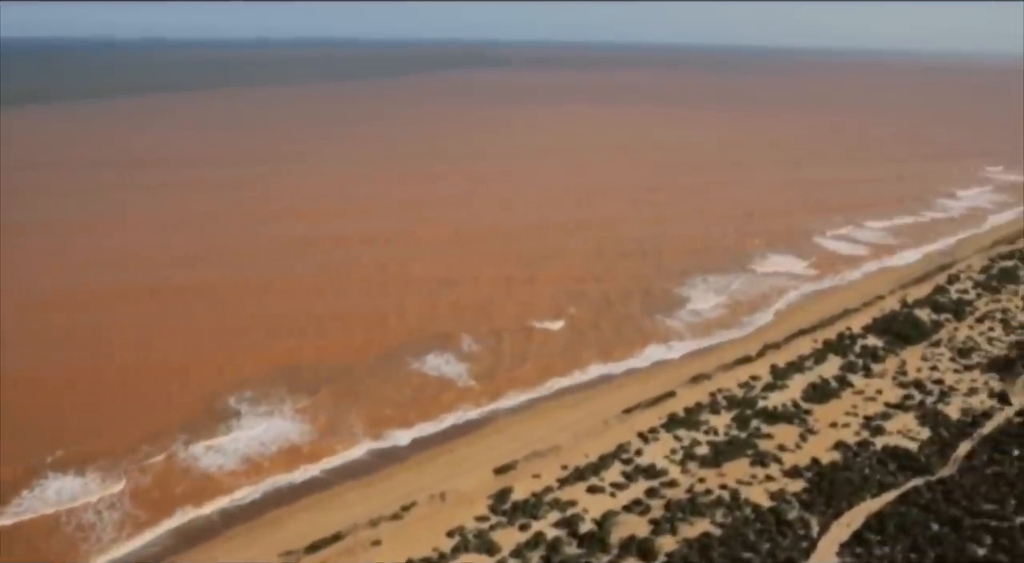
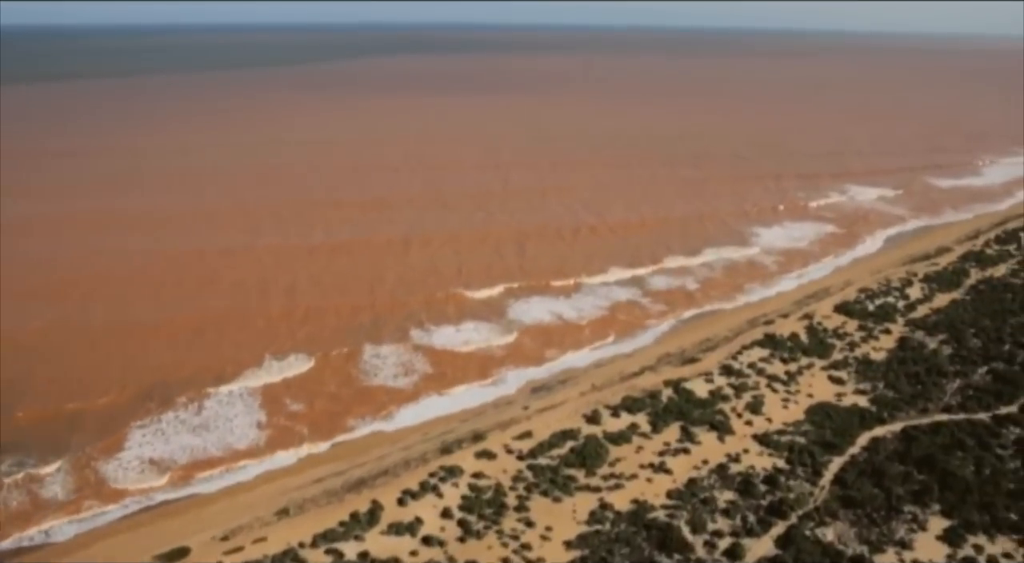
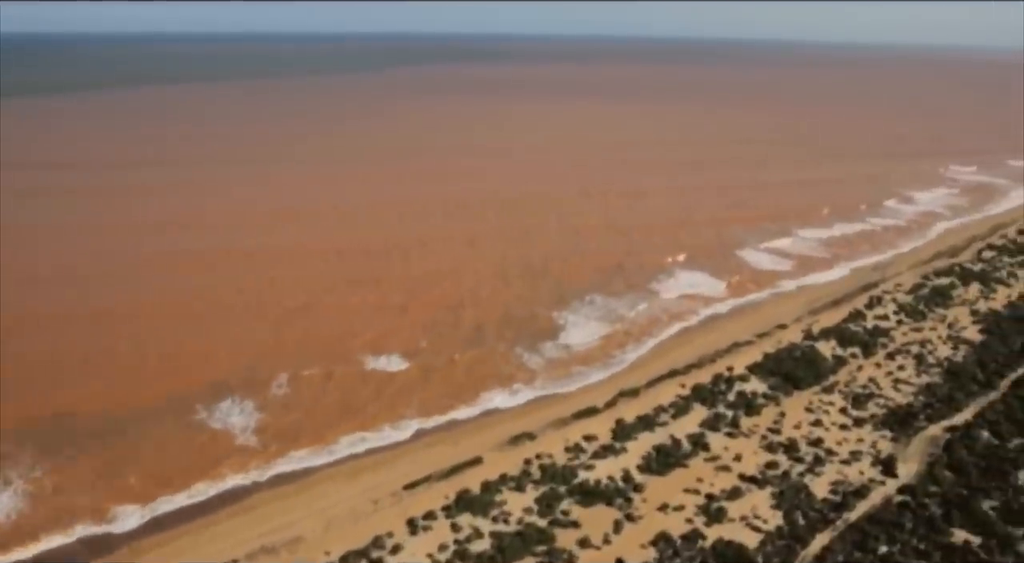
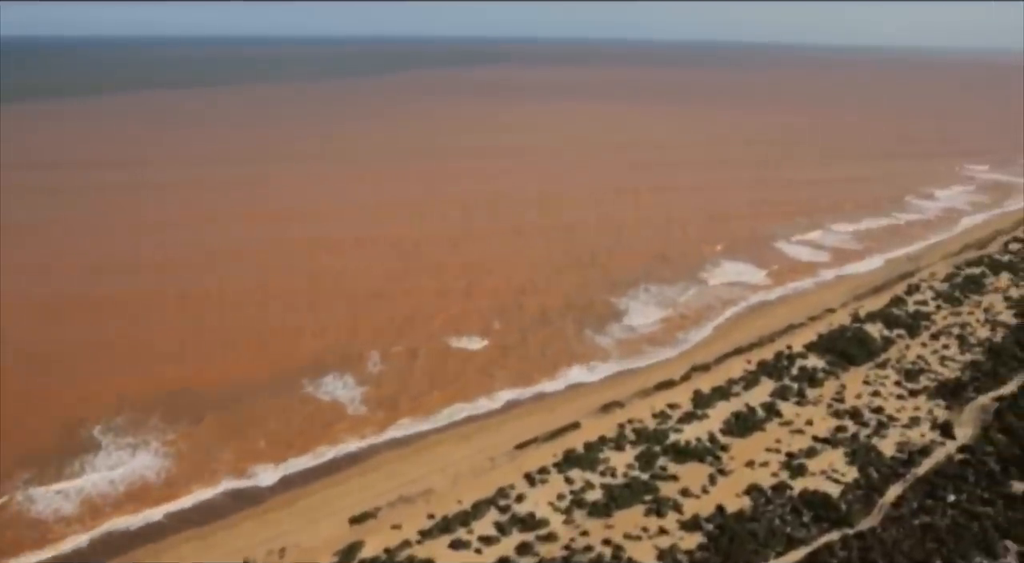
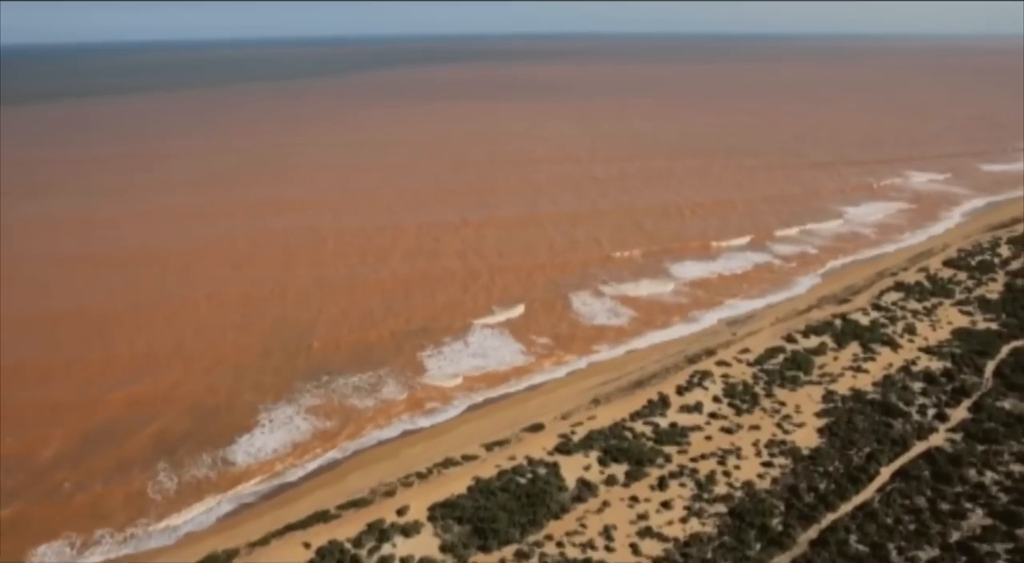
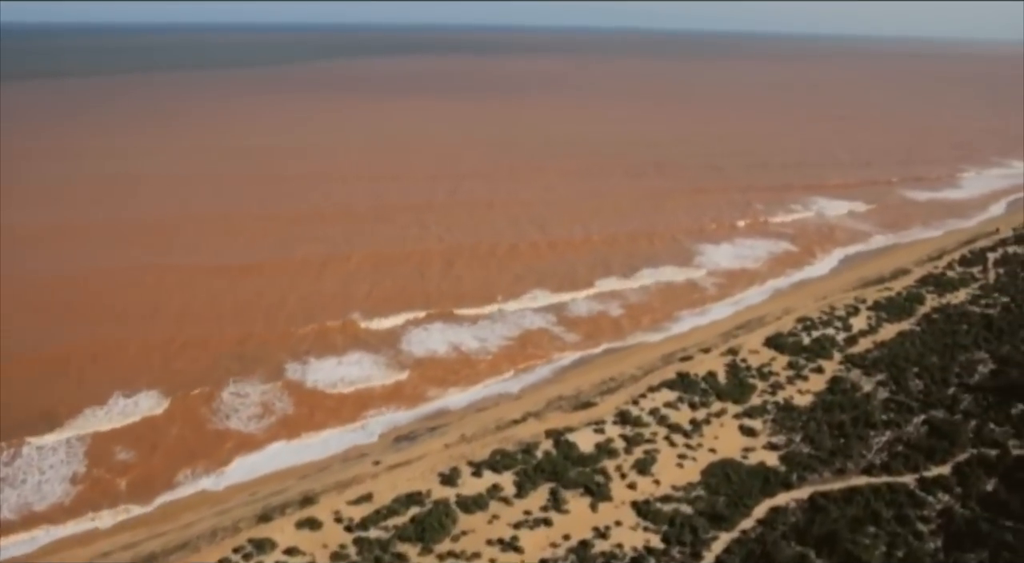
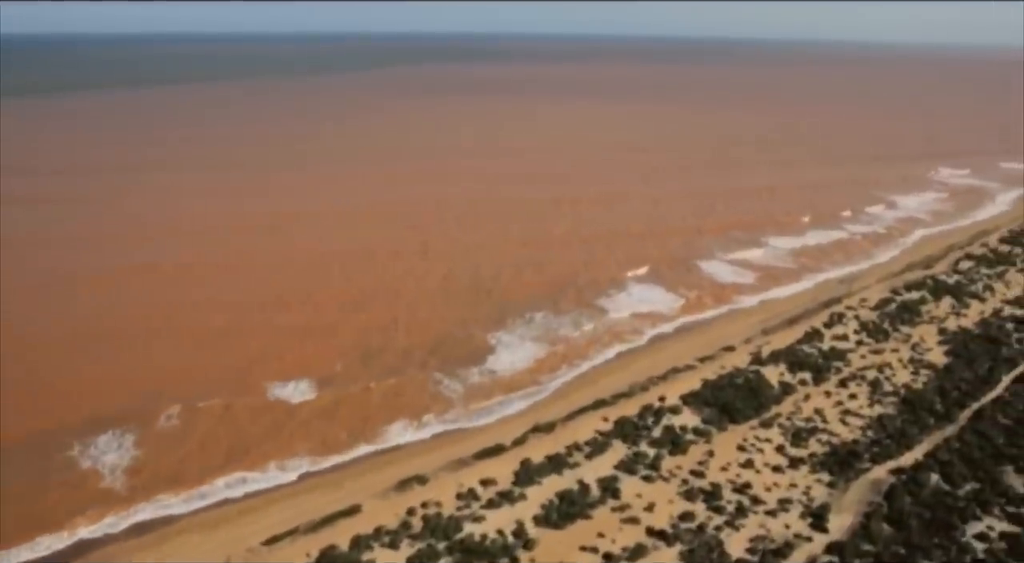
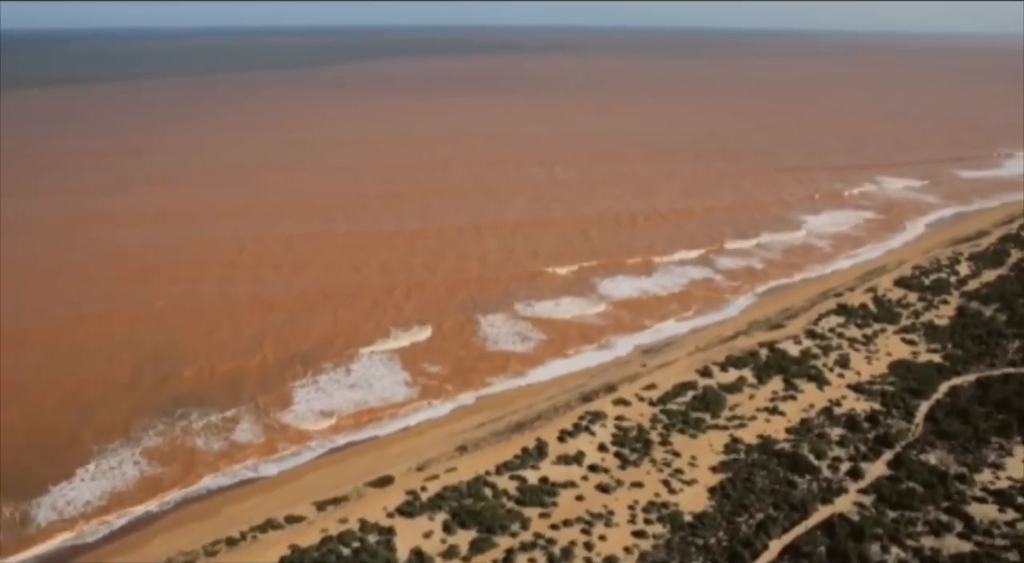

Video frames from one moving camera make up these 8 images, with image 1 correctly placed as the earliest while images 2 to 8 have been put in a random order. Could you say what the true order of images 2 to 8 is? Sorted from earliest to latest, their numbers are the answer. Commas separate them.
4, 3, 7, 5, 8, 2, 6
